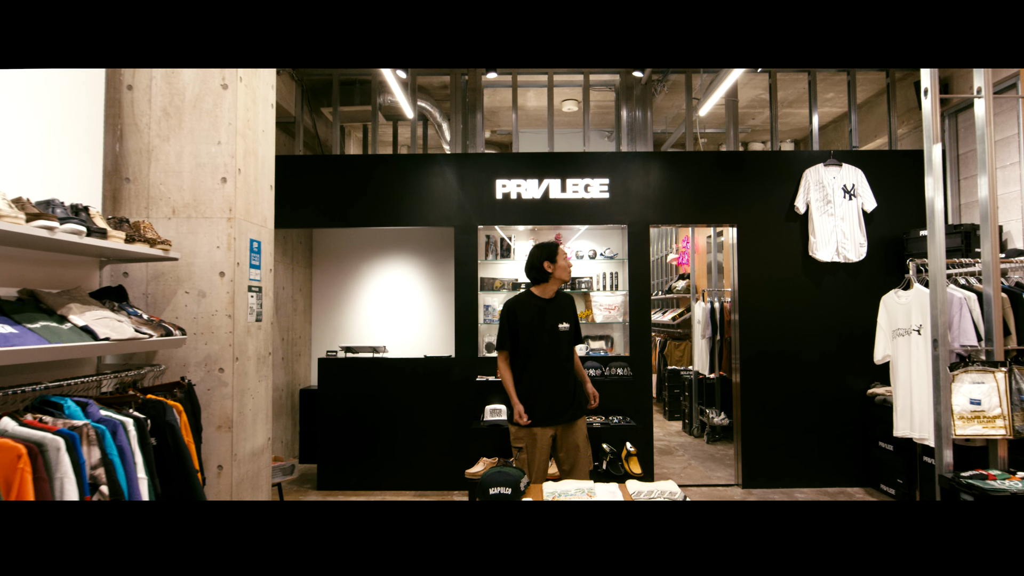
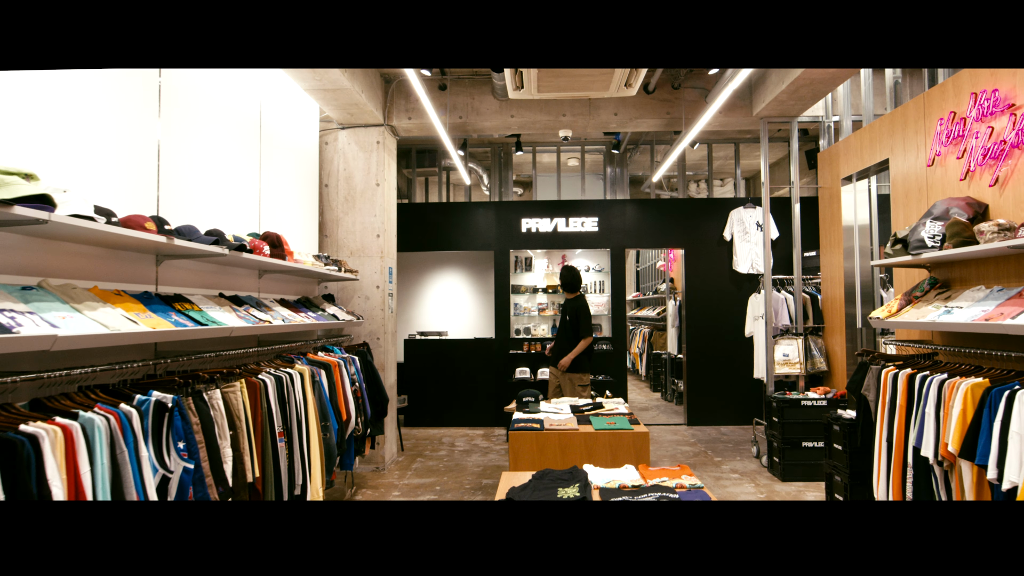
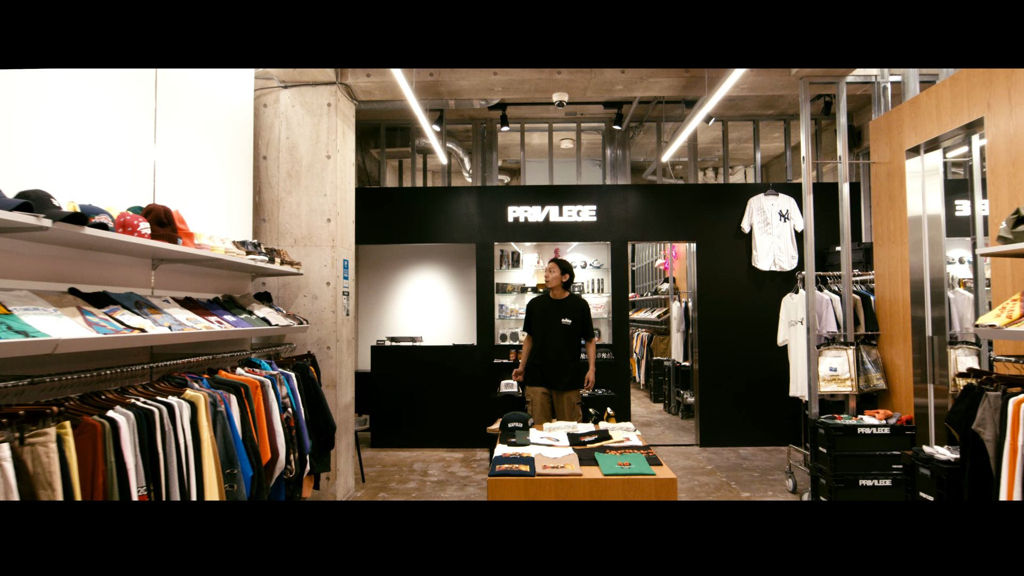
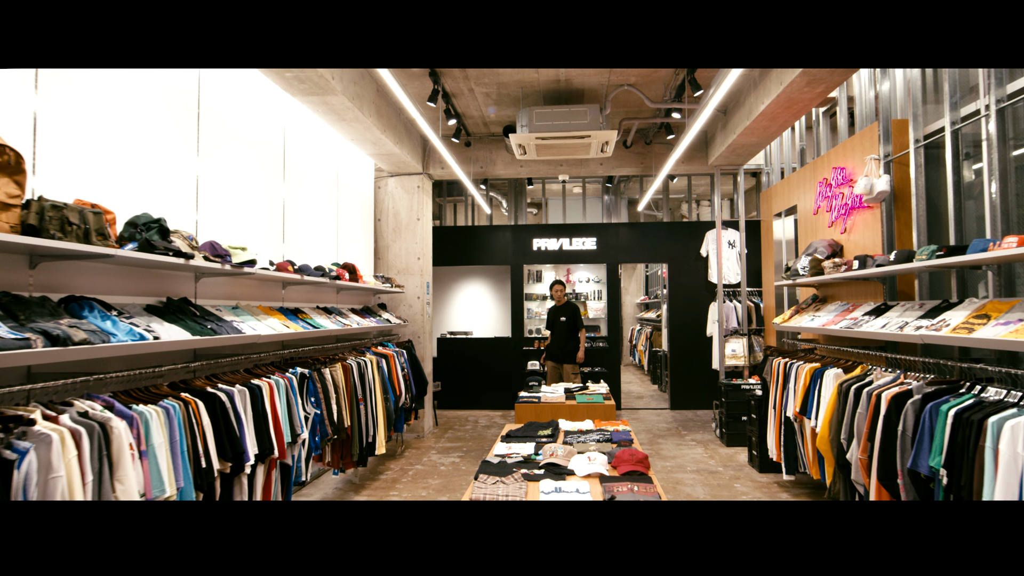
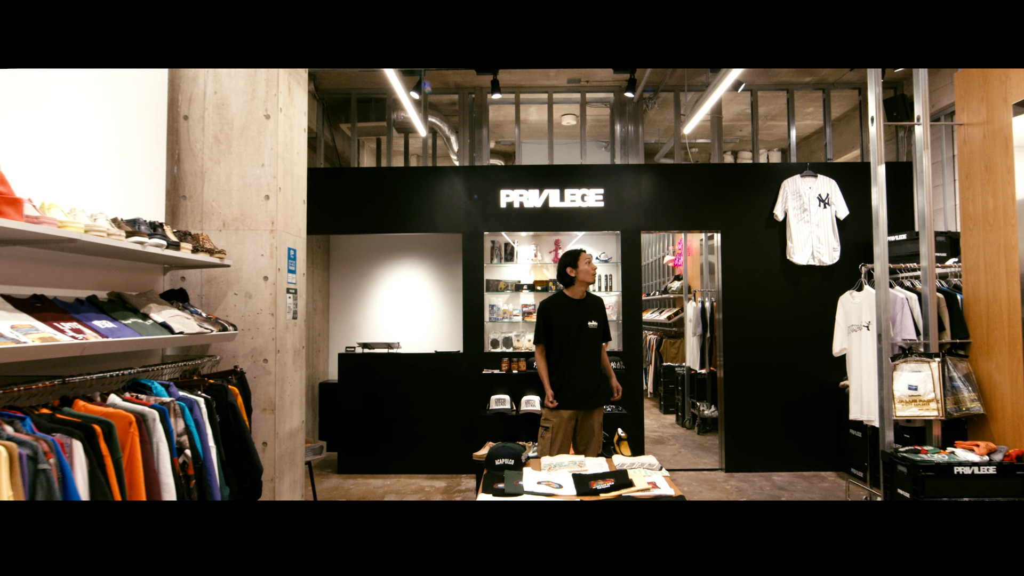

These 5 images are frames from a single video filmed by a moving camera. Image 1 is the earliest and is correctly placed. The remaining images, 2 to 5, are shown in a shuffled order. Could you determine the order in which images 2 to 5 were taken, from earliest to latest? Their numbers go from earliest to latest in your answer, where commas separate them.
5, 3, 2, 4
